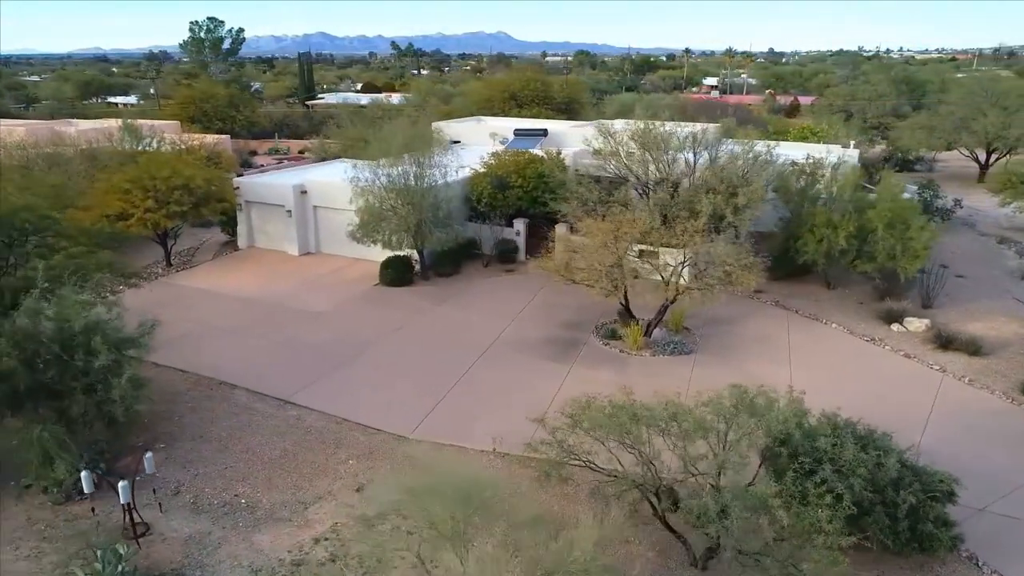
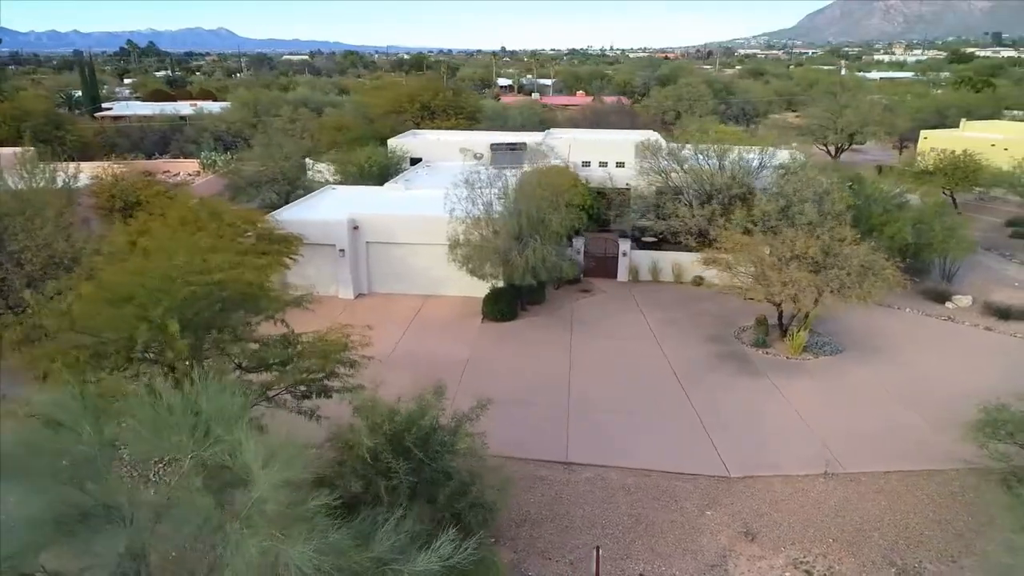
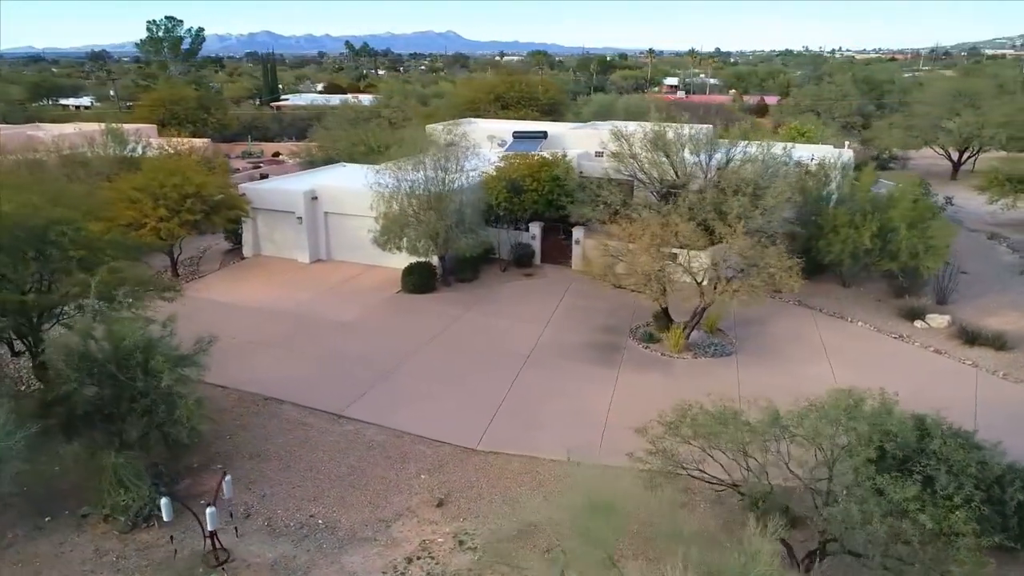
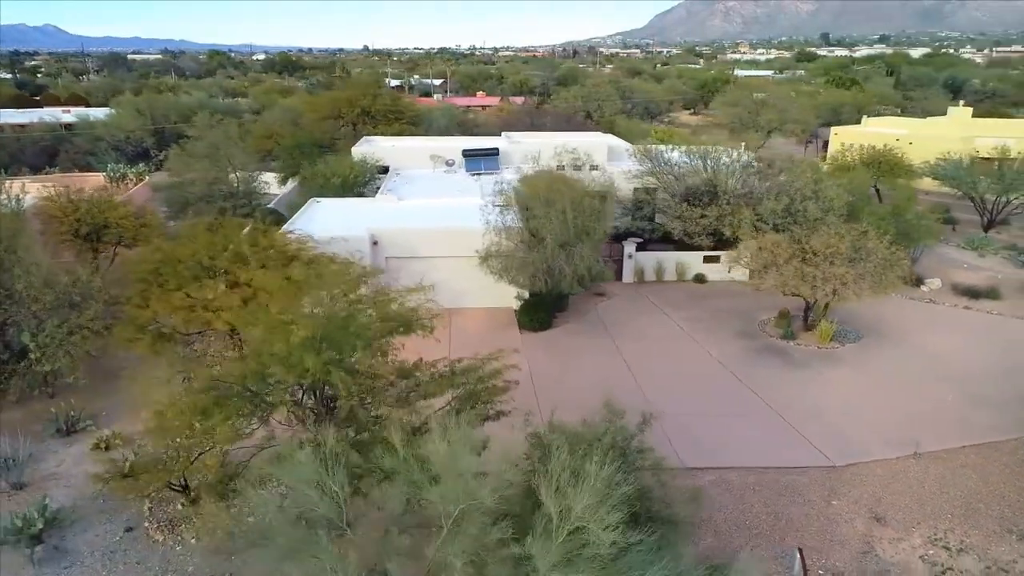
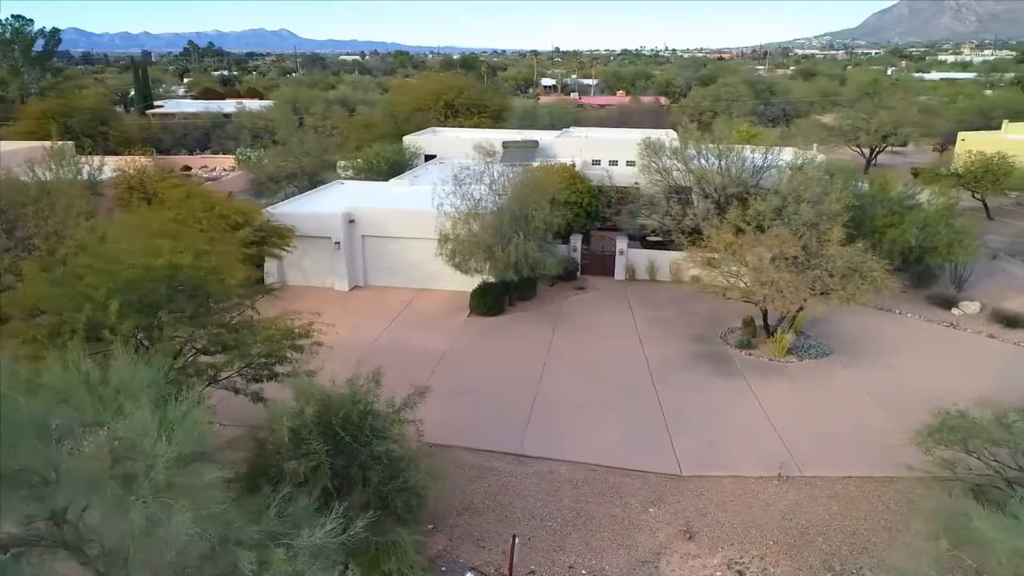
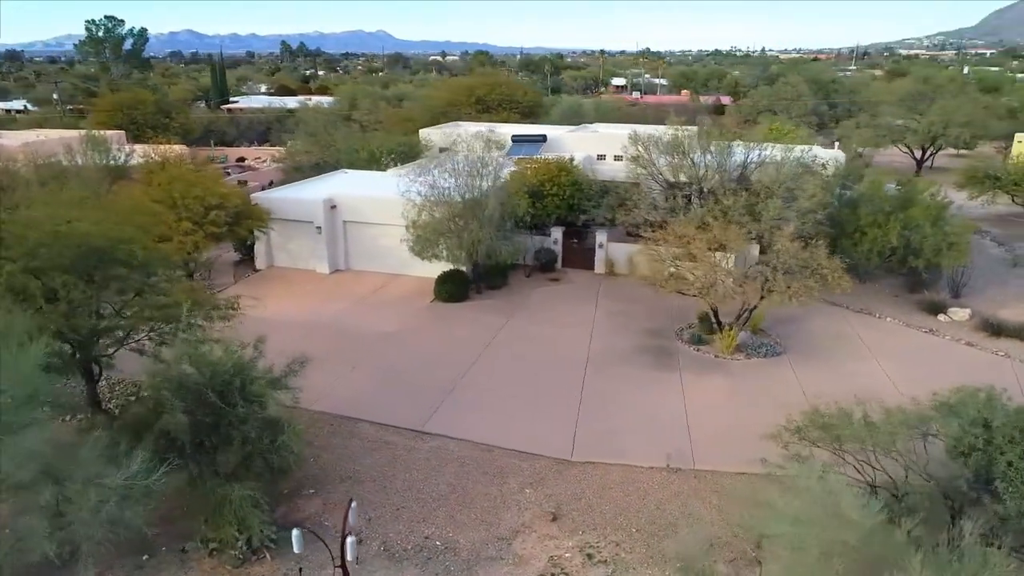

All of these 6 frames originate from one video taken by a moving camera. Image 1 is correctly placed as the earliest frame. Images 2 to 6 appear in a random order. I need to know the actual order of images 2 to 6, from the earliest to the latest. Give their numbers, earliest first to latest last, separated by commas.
3, 6, 5, 2, 4
